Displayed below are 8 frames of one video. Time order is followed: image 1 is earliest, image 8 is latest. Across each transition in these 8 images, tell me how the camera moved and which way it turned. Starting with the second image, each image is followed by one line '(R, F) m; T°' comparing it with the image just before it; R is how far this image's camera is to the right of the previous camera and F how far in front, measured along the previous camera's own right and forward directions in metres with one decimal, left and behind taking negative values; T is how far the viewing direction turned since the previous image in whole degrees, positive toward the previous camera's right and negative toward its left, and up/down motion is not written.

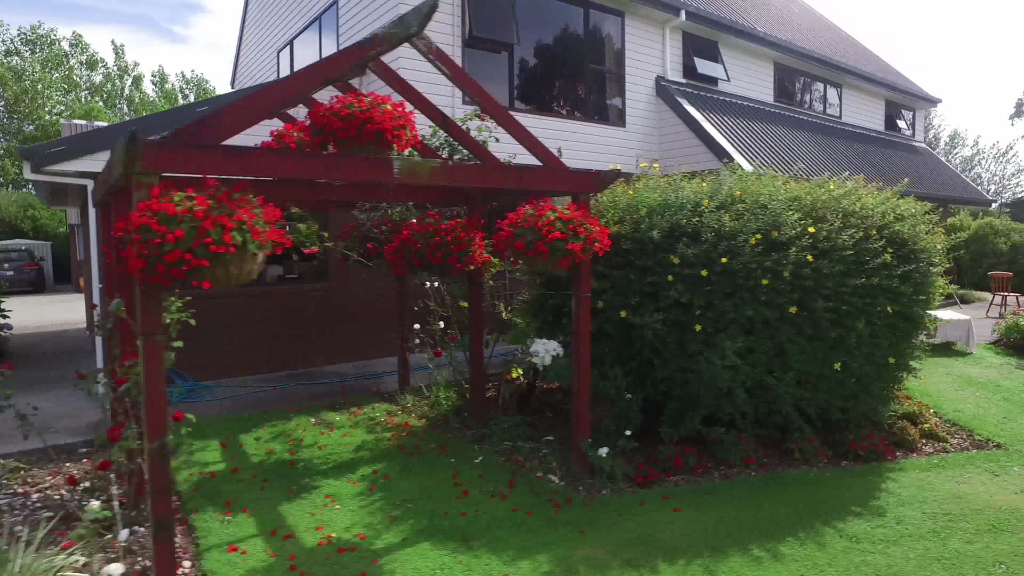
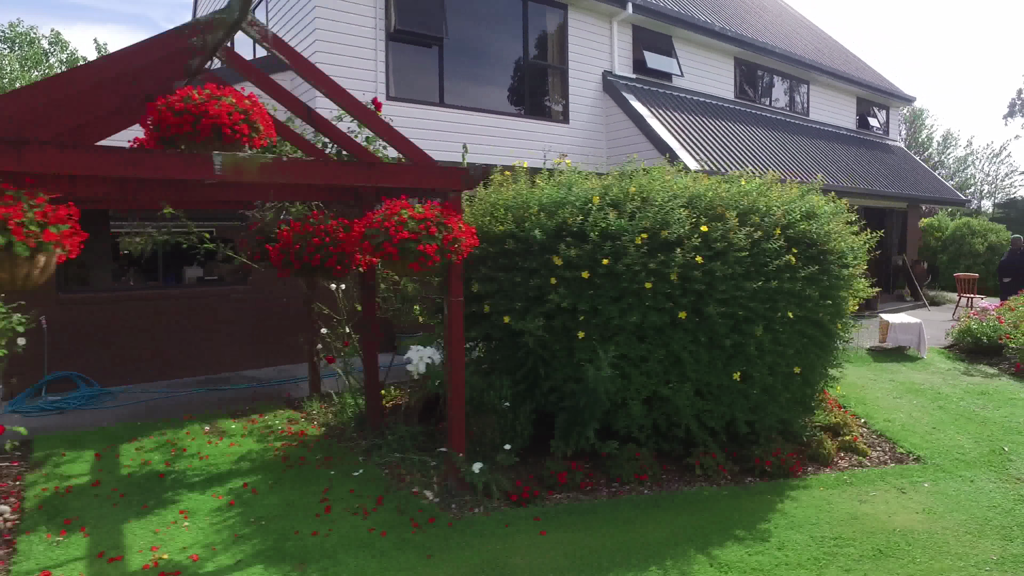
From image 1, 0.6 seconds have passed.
(+0.9, +0.3) m; 0°
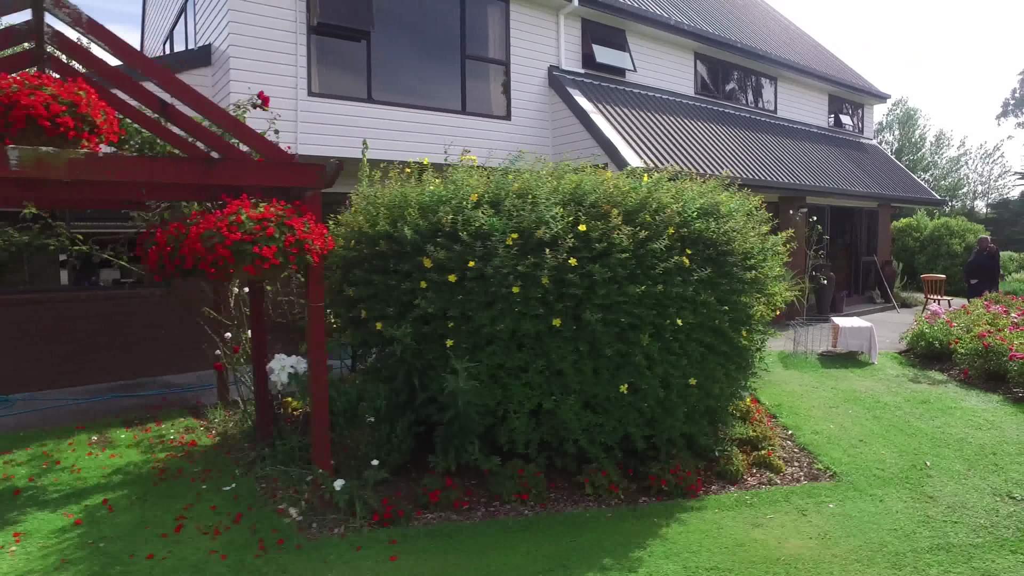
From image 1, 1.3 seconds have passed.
(+0.9, +0.3) m; 0°
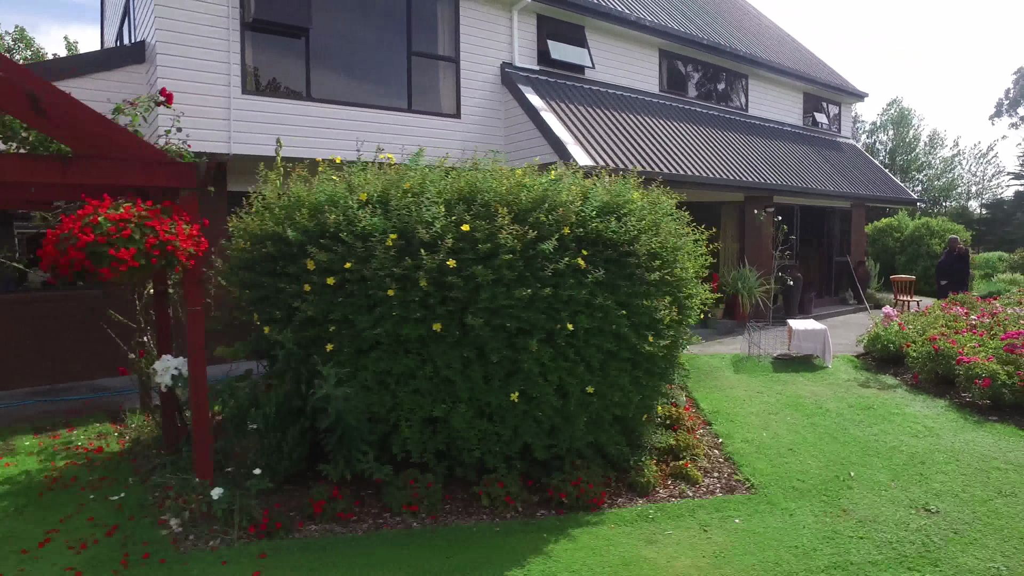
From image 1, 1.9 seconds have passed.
(+0.7, +0.2) m; 0°
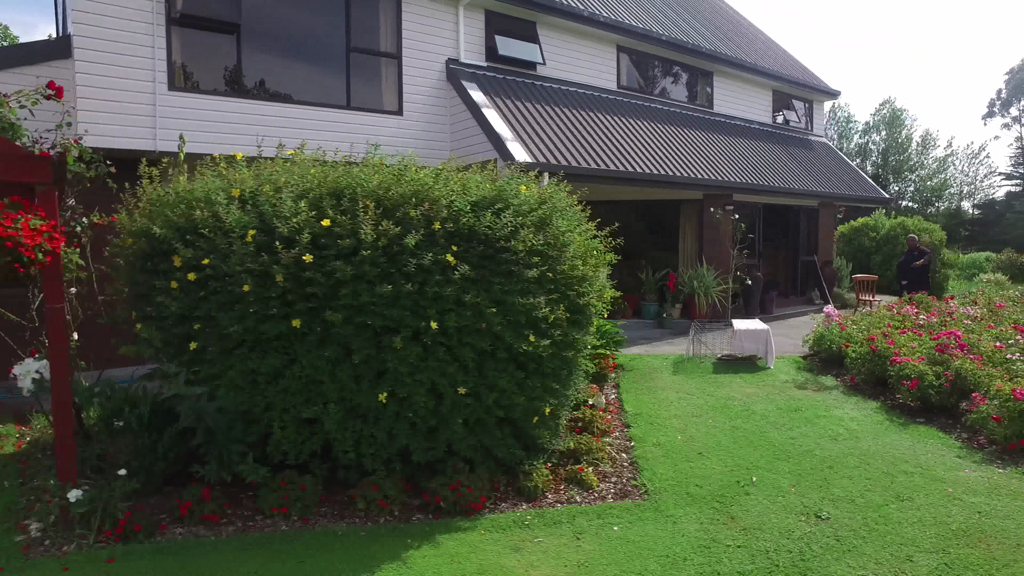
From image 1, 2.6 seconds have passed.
(+0.8, +0.2) m; 0°
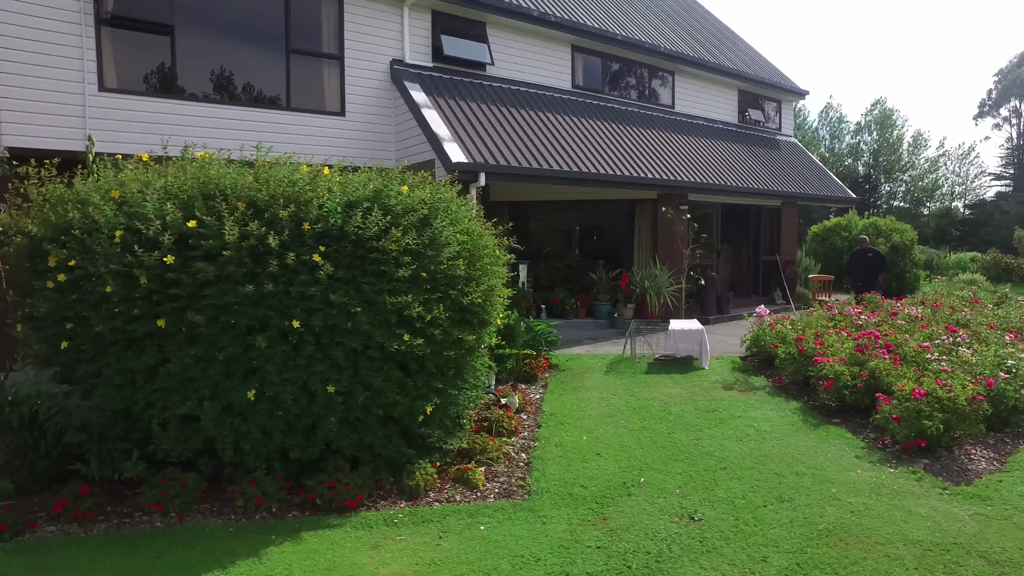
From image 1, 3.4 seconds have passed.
(+0.8, 0.0) m; 0°
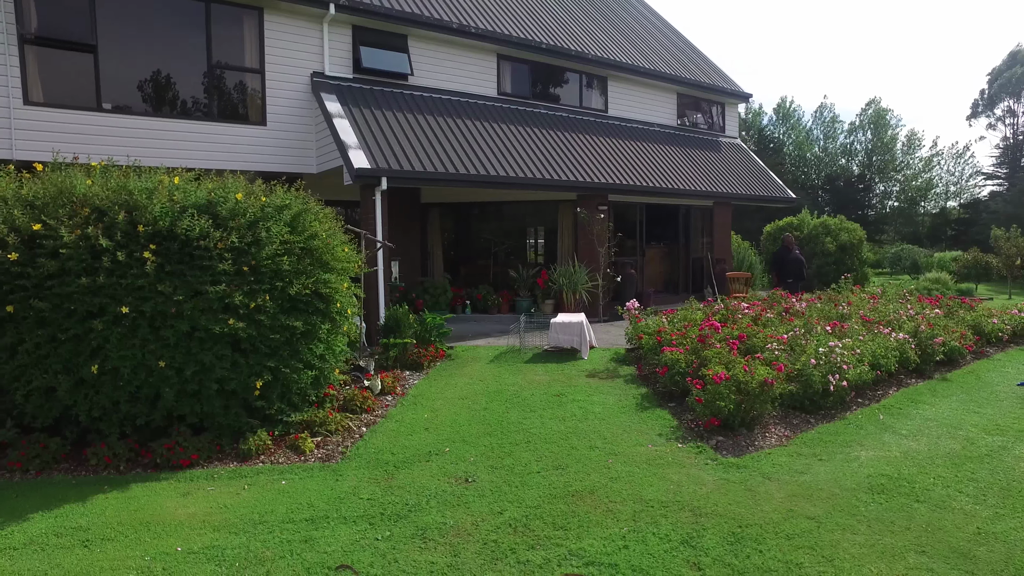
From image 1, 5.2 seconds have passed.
(+1.6, -0.7) m; -1°
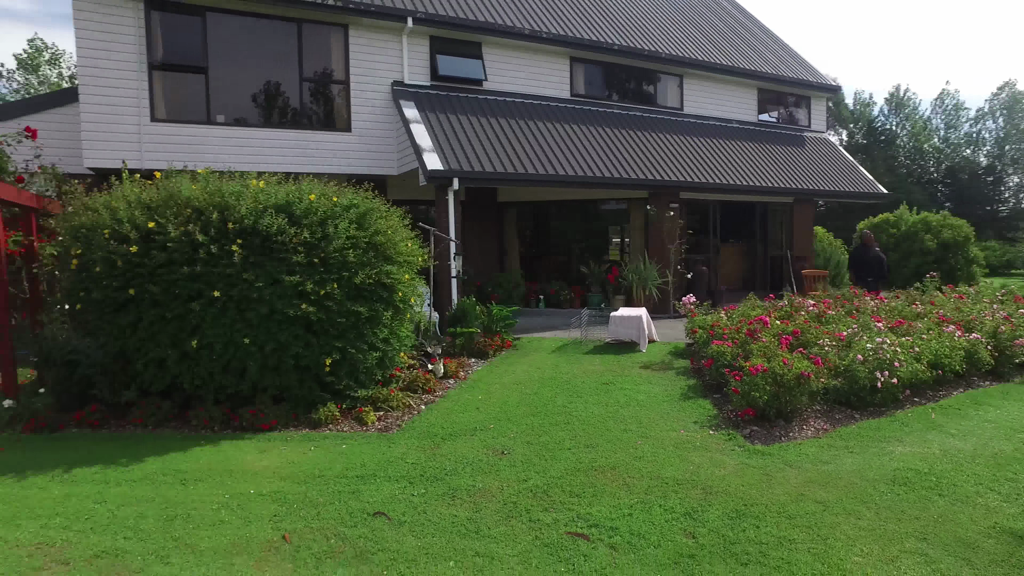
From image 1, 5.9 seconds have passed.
(+0.6, -0.5) m; -9°
